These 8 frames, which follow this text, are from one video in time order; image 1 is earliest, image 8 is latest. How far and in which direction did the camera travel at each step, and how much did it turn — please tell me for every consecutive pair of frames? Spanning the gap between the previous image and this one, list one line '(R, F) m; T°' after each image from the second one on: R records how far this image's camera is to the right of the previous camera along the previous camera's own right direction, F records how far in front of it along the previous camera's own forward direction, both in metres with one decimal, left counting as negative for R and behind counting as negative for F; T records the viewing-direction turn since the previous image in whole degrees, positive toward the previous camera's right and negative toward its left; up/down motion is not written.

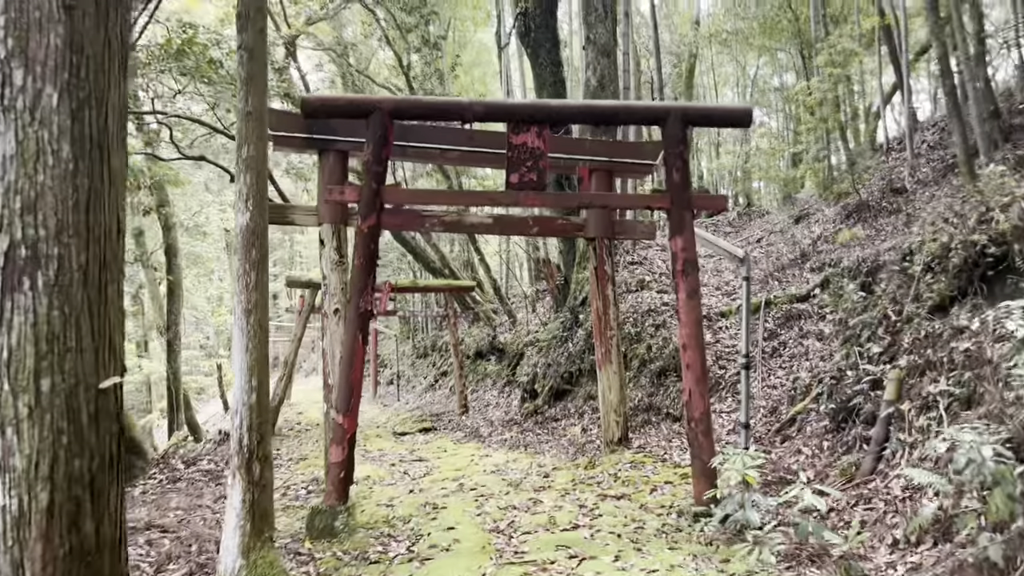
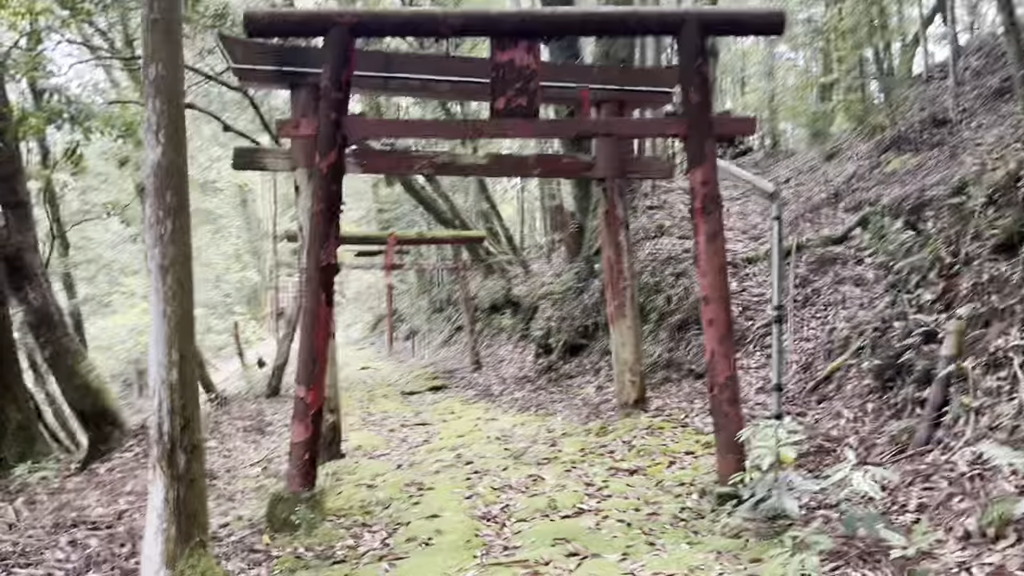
(+0.2, +0.9) m; -2°
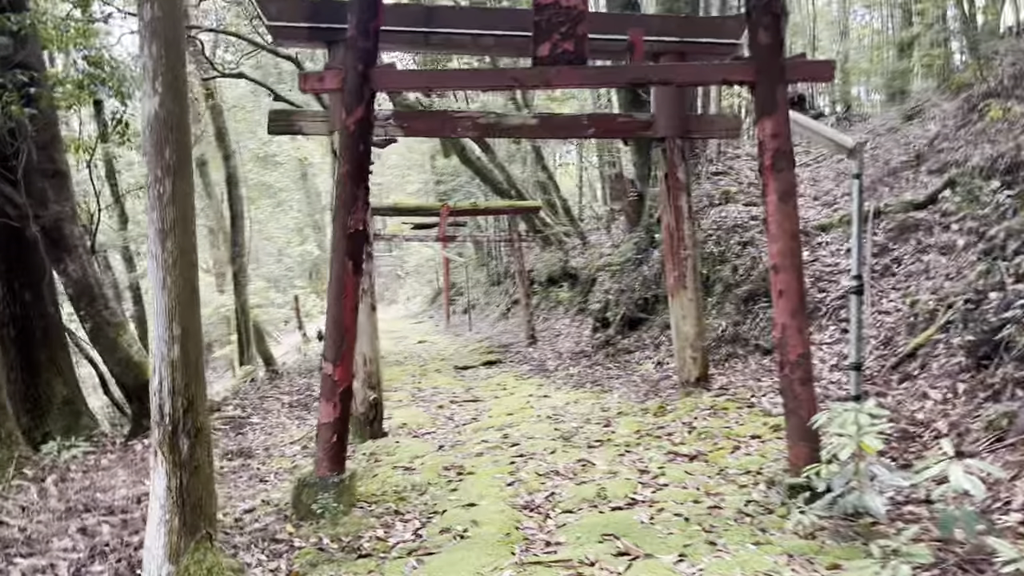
(+0.1, +0.5) m; -4°
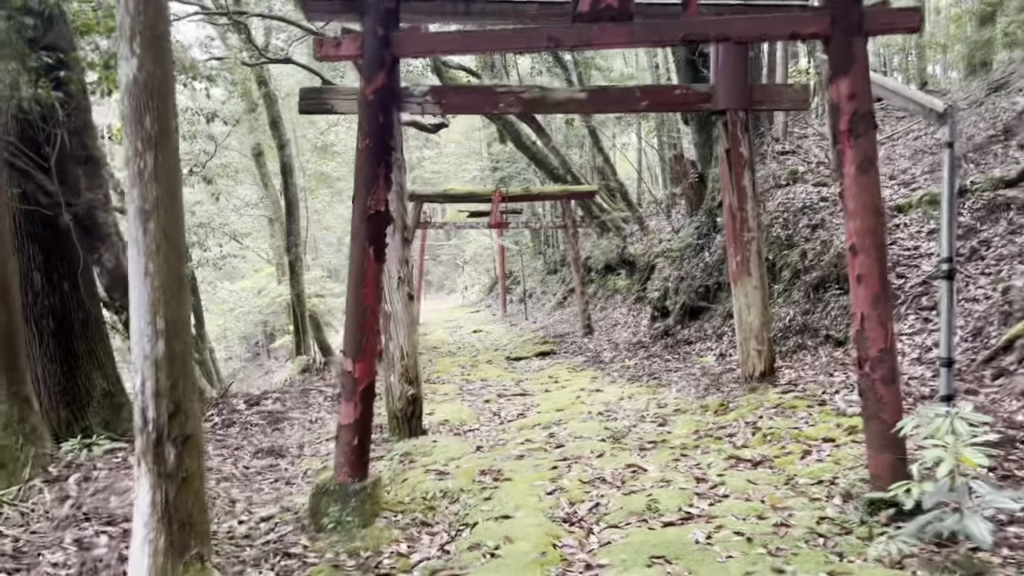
(+0.1, +0.5) m; -4°
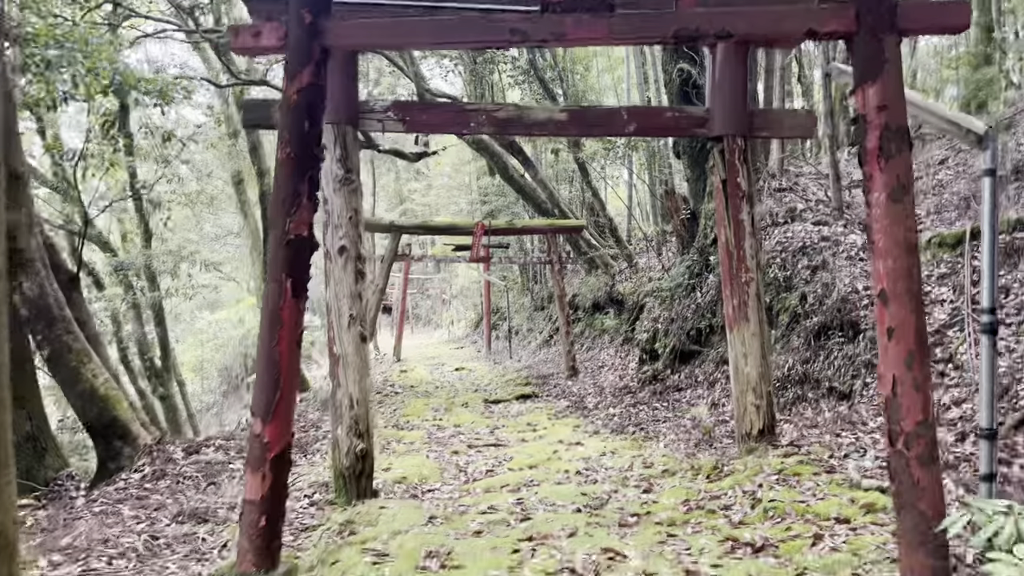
(+0.2, +0.7) m; +1°
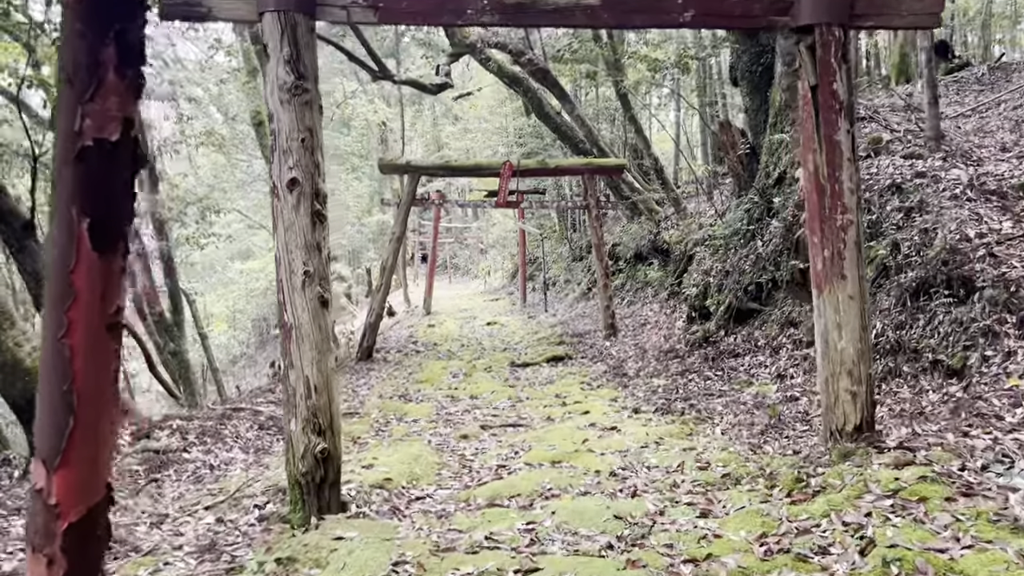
(+0.2, +1.4) m; -3°
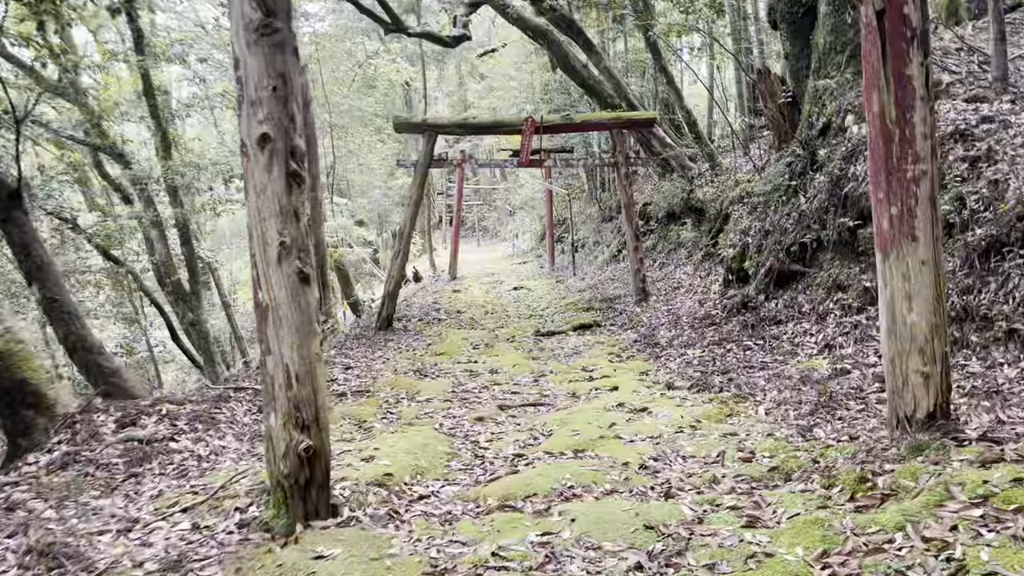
(+0.1, +0.6) m; -2°
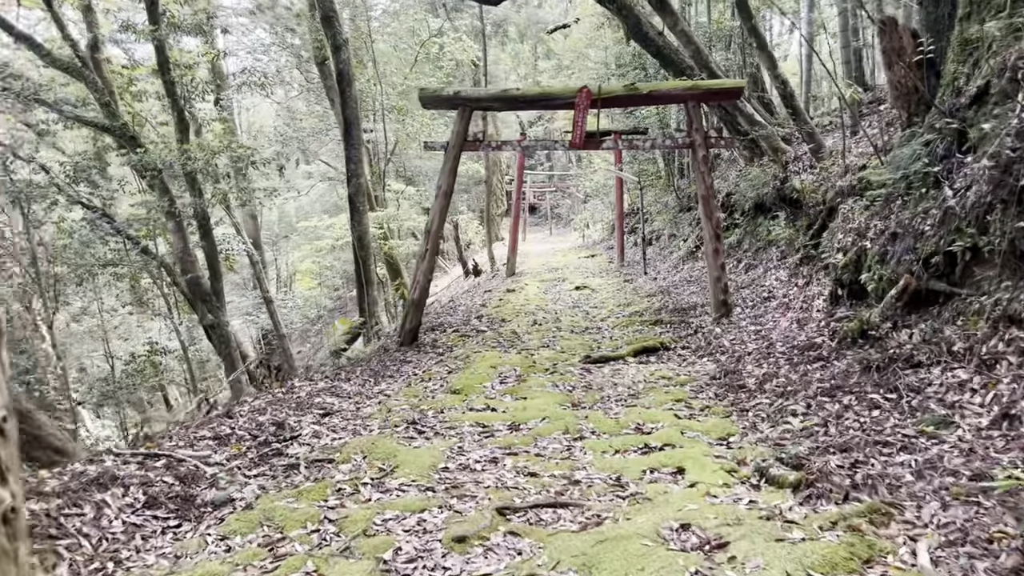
(+0.3, +2.1) m; -5°
